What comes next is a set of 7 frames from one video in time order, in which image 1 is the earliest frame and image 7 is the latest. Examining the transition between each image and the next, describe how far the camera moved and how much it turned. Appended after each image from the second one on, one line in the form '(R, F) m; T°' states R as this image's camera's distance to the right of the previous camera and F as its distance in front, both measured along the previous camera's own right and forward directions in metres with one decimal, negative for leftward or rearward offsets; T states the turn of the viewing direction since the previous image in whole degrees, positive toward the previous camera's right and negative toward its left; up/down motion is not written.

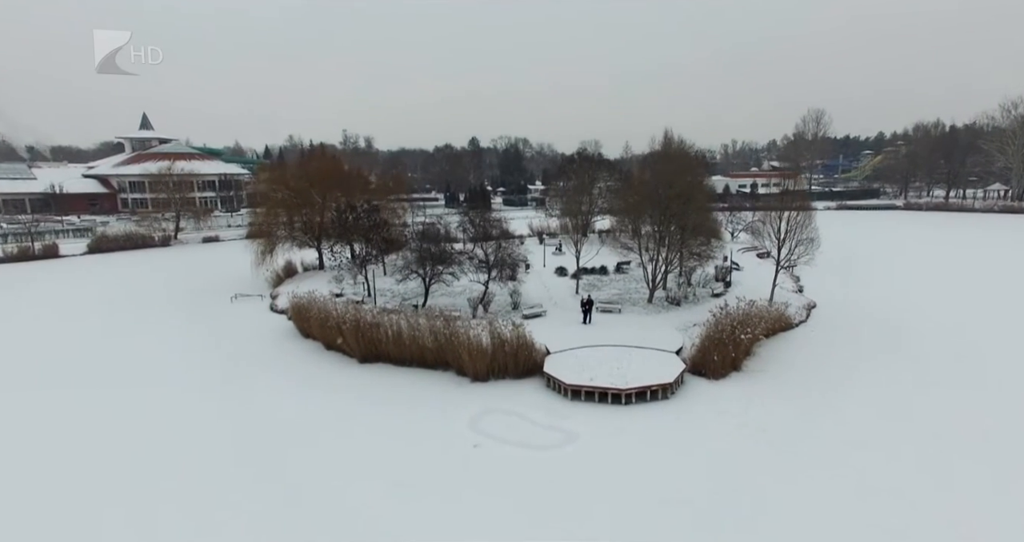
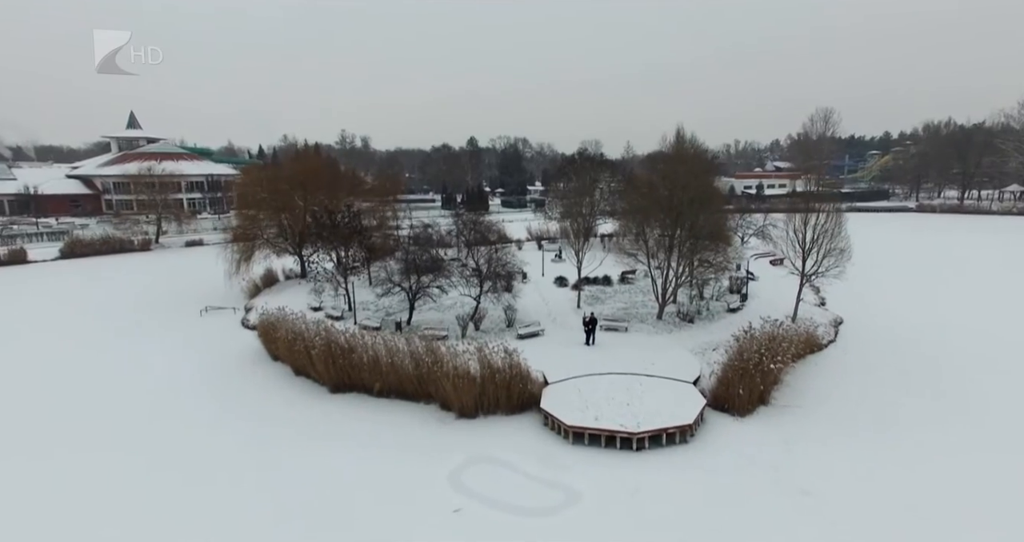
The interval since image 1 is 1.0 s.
(+0.2, +2.2) m; 0°
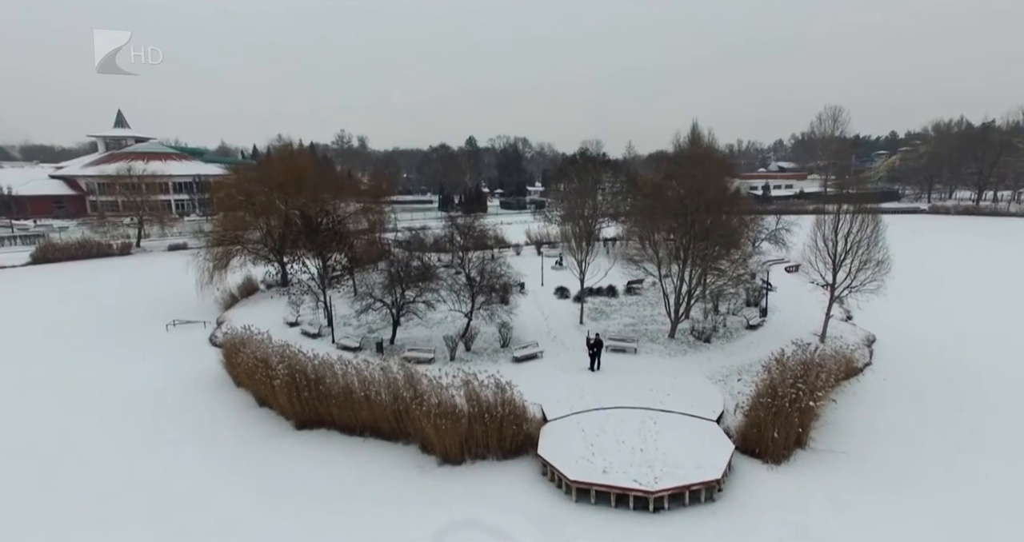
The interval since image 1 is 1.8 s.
(+0.2, +2.1) m; 0°
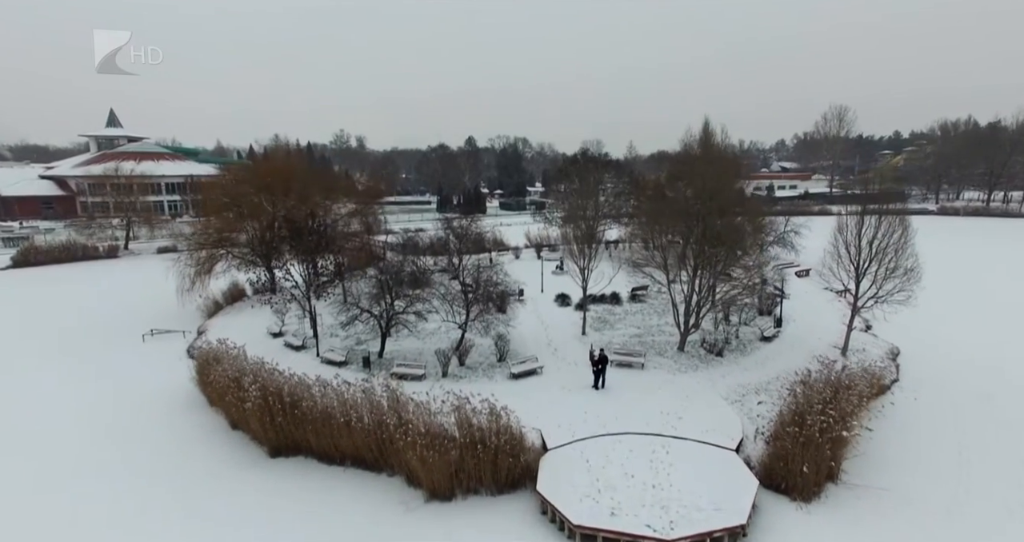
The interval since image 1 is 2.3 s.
(+0.1, +1.3) m; 0°
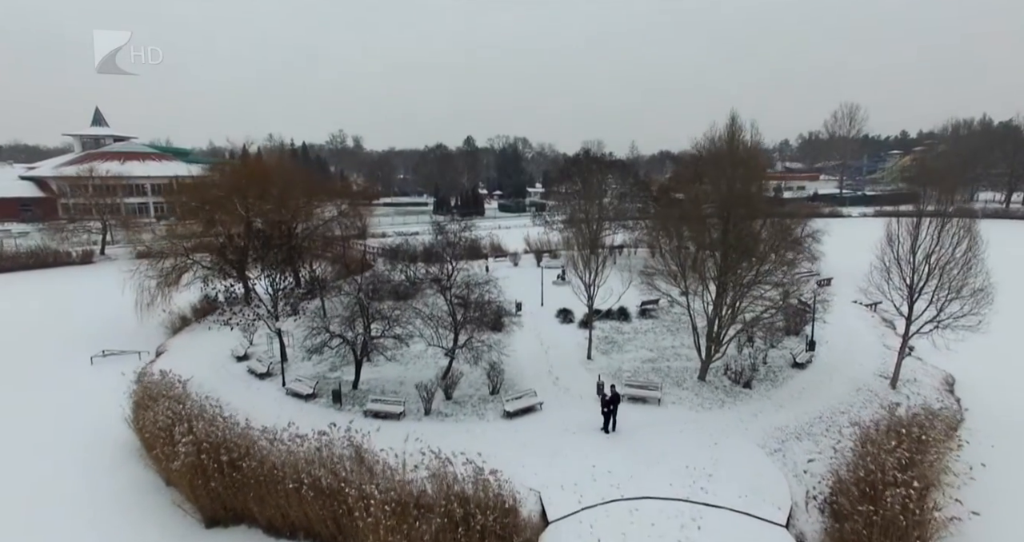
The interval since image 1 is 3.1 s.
(+0.1, +2.3) m; 0°
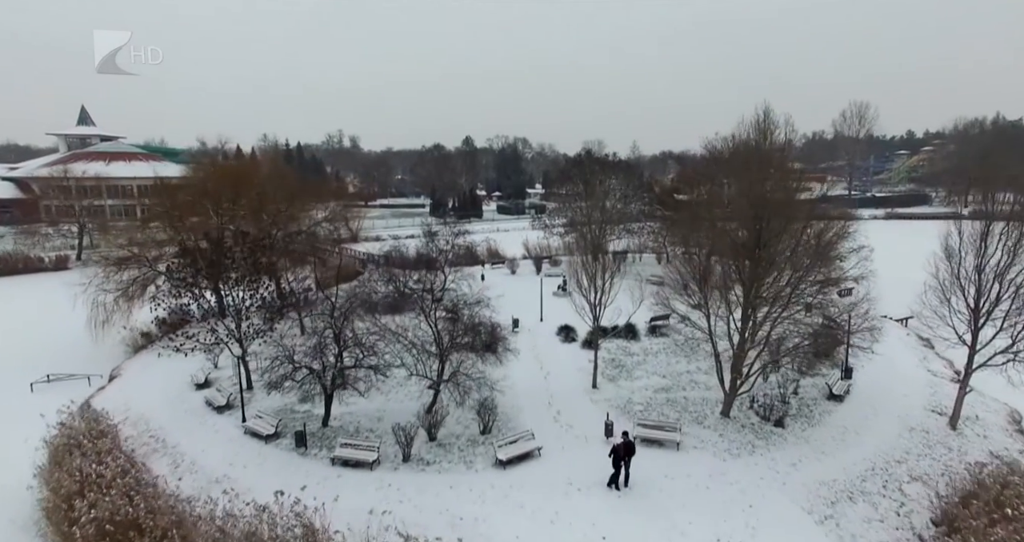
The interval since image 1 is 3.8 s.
(+0.1, +2.0) m; 0°
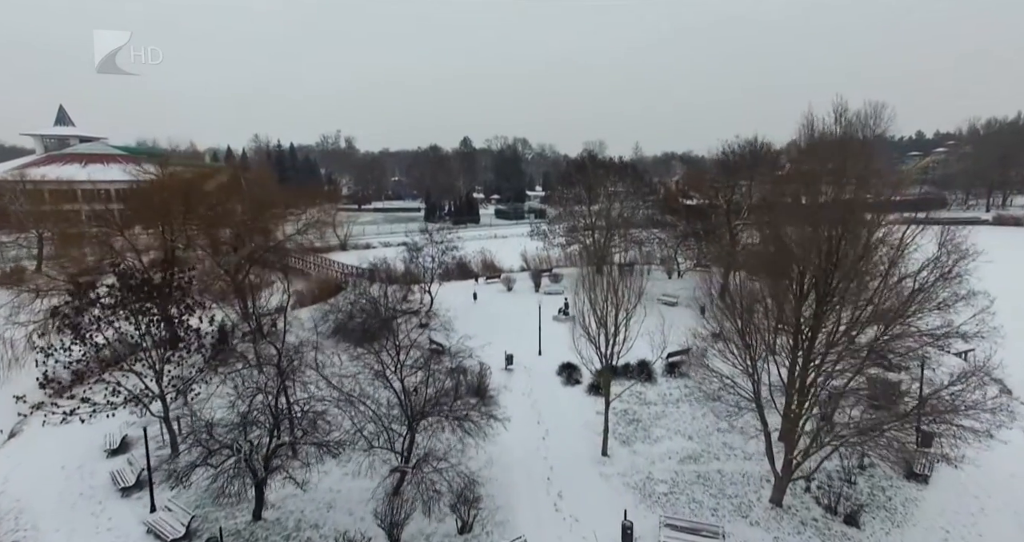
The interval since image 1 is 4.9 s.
(+0.2, +3.0) m; 0°
